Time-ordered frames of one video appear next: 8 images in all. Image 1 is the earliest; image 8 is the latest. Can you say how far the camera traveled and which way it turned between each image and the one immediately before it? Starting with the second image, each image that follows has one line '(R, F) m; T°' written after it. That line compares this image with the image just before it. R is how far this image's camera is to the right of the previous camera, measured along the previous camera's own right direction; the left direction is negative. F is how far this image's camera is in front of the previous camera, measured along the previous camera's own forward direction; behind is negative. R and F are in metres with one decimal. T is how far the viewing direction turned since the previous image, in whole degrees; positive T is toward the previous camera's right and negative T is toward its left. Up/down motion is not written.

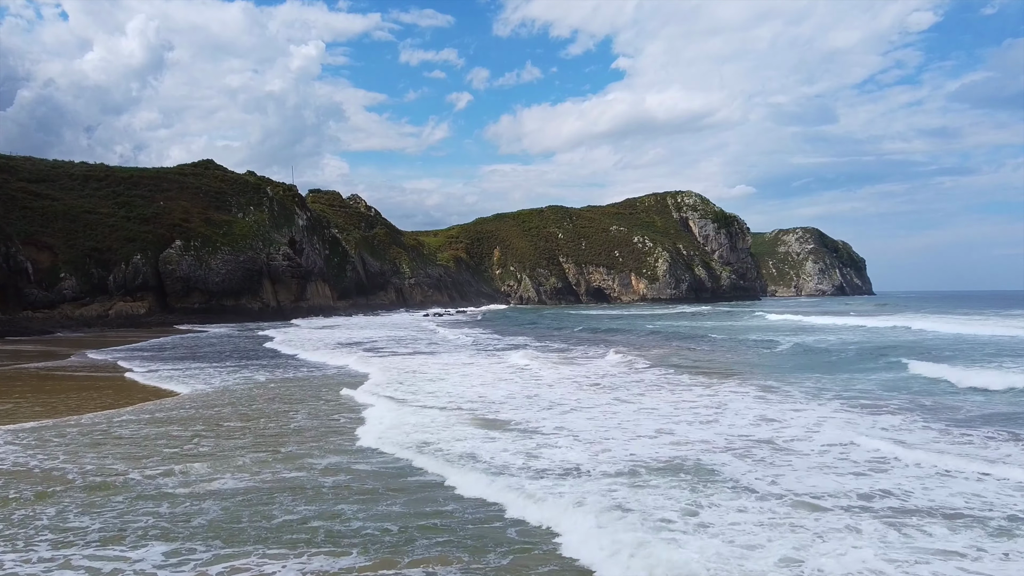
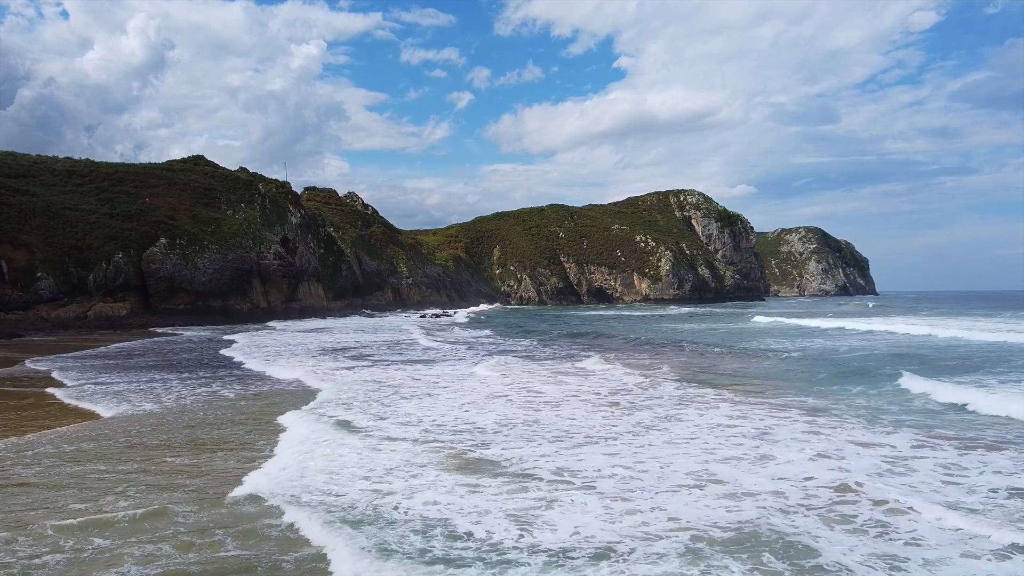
(+0.1, +2.0) m; 0°
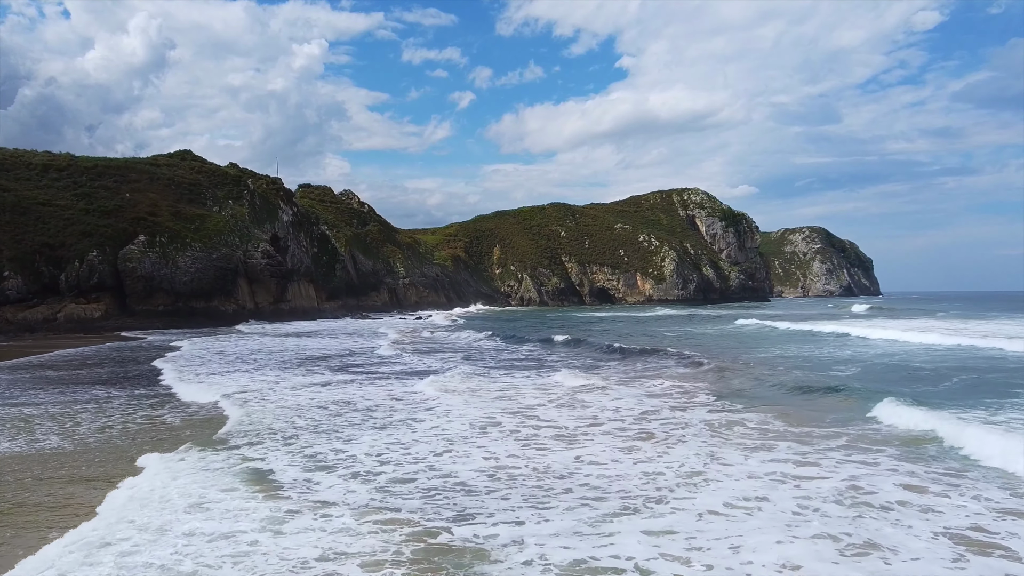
(+0.1, +2.6) m; 0°
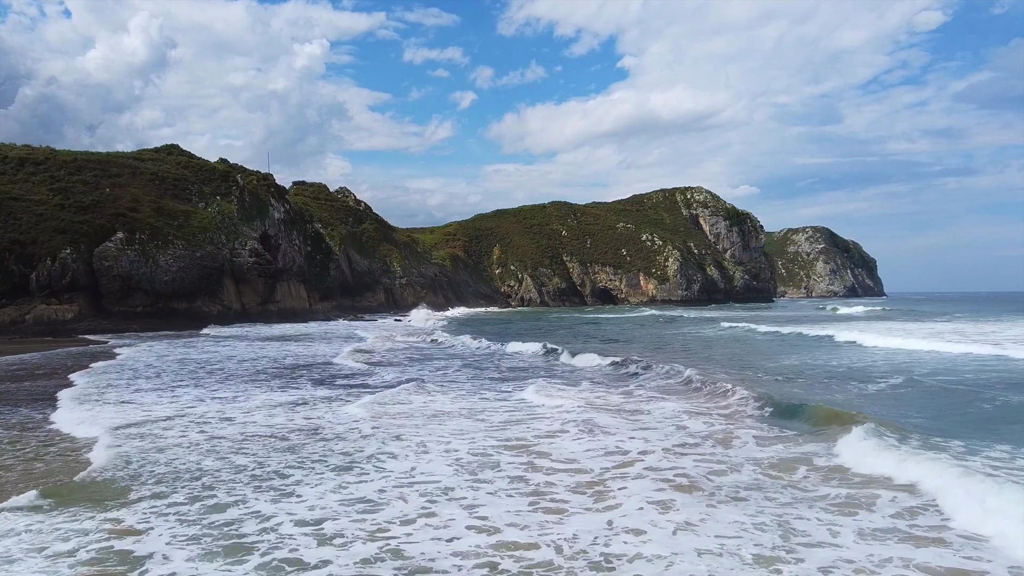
(+0.1, +2.4) m; 0°
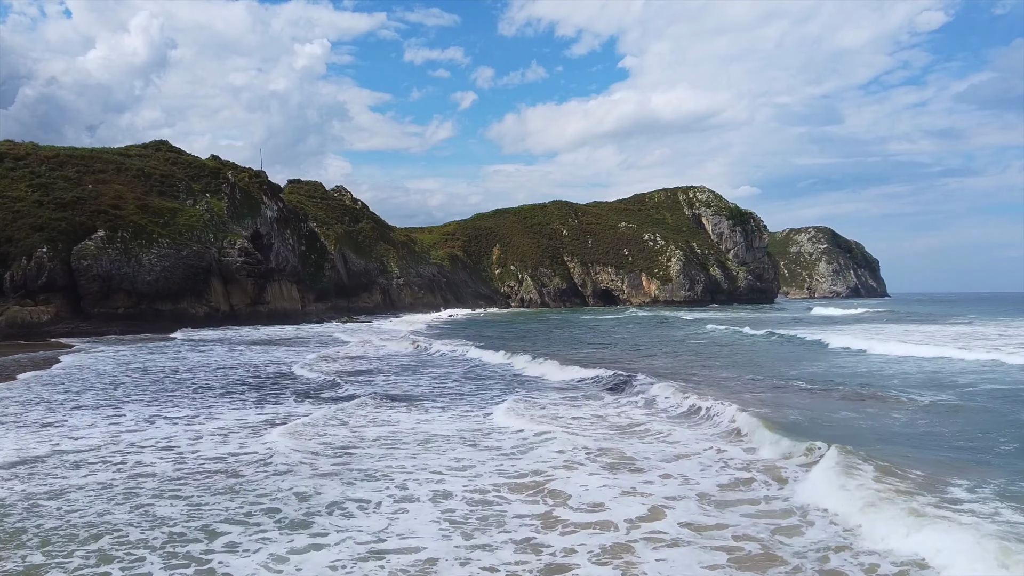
(+0.1, +1.8) m; 0°
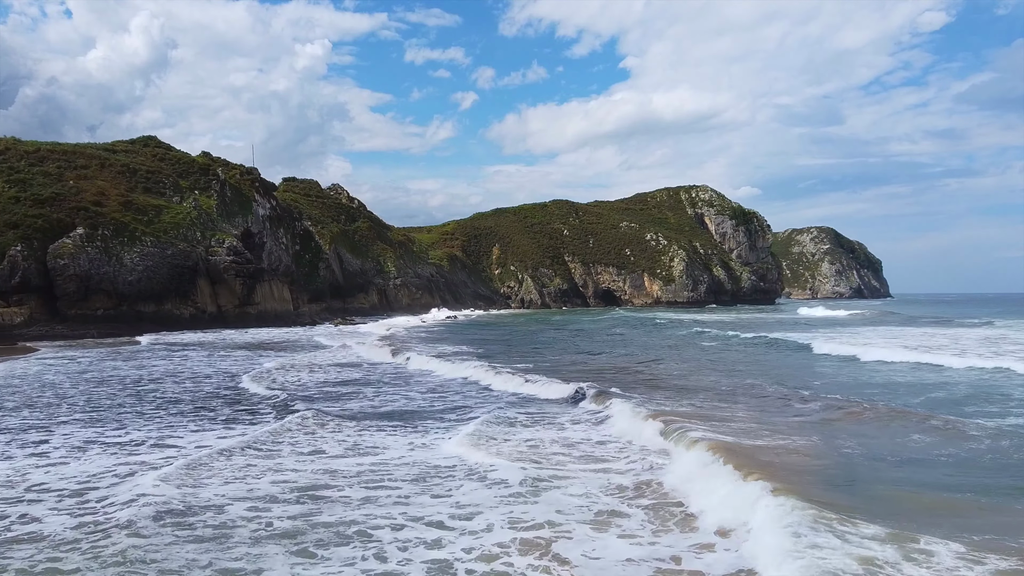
(+0.1, +1.8) m; 0°
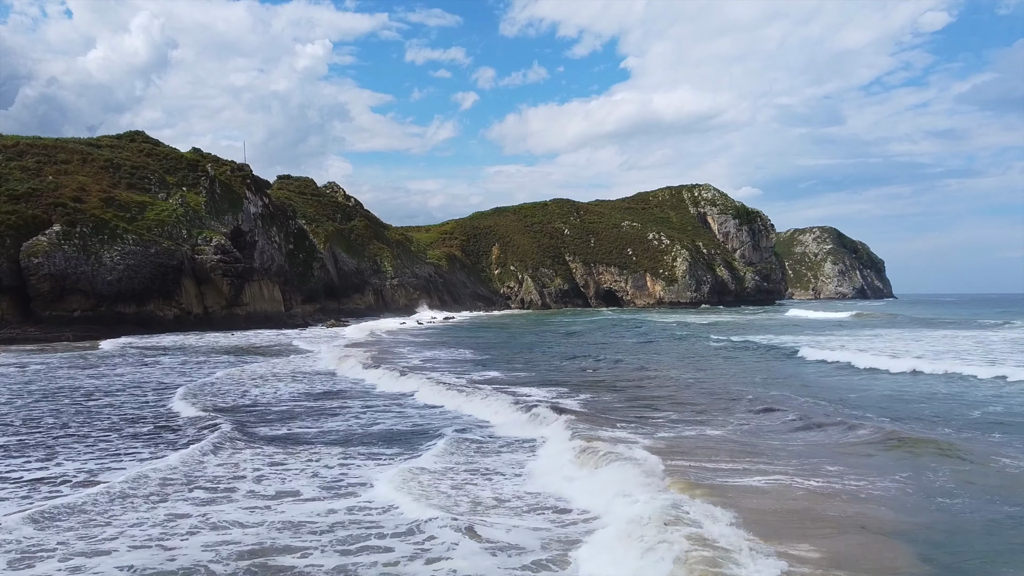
(+0.1, +1.9) m; 0°
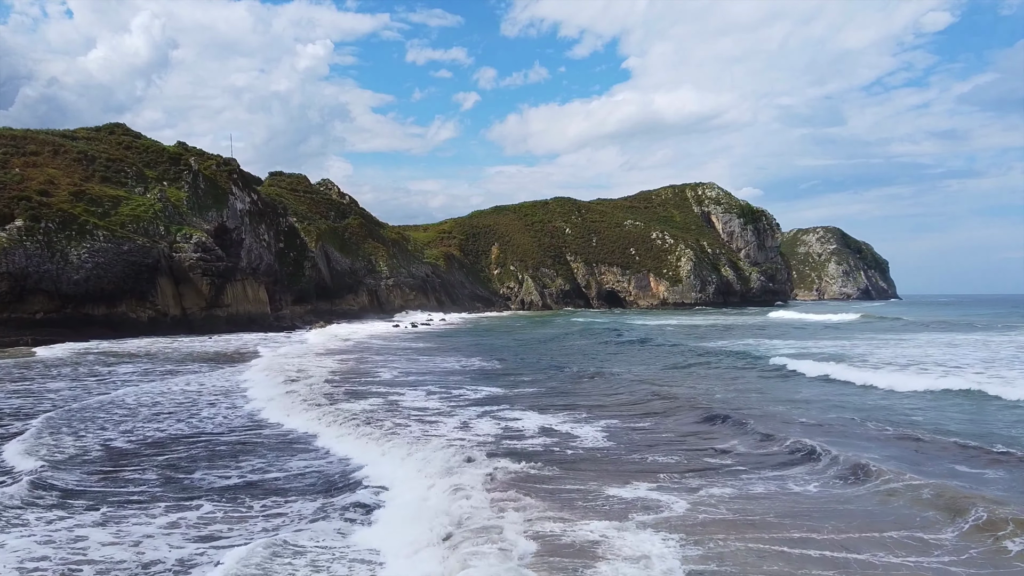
(+0.2, +2.6) m; 0°
